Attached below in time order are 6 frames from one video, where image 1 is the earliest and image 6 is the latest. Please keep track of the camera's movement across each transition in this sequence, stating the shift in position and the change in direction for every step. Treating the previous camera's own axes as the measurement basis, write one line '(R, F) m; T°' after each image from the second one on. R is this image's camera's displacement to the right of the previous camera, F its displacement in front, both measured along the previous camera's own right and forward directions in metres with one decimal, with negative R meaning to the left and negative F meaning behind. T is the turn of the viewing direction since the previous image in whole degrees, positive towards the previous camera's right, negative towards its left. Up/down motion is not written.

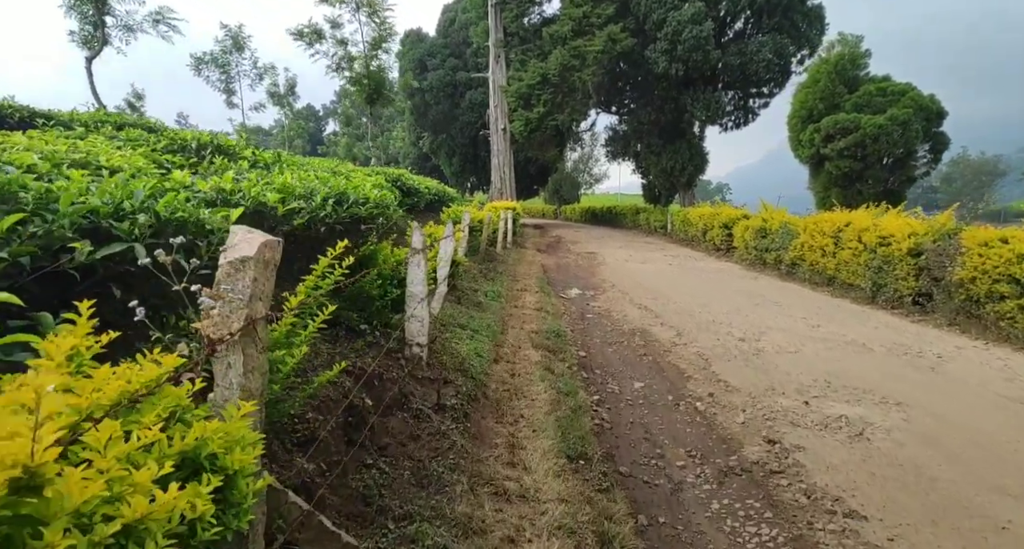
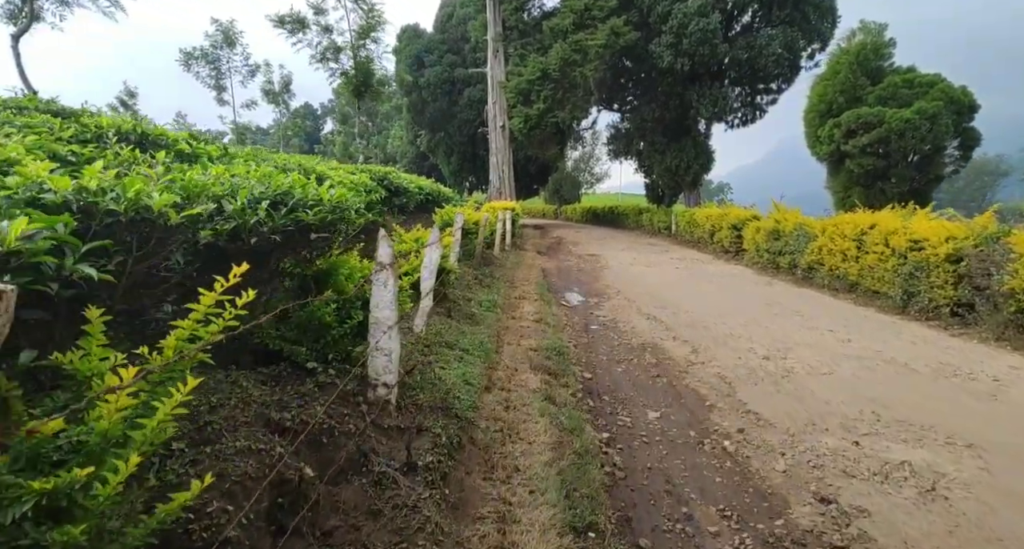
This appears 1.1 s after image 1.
(0.0, +0.8) m; 0°
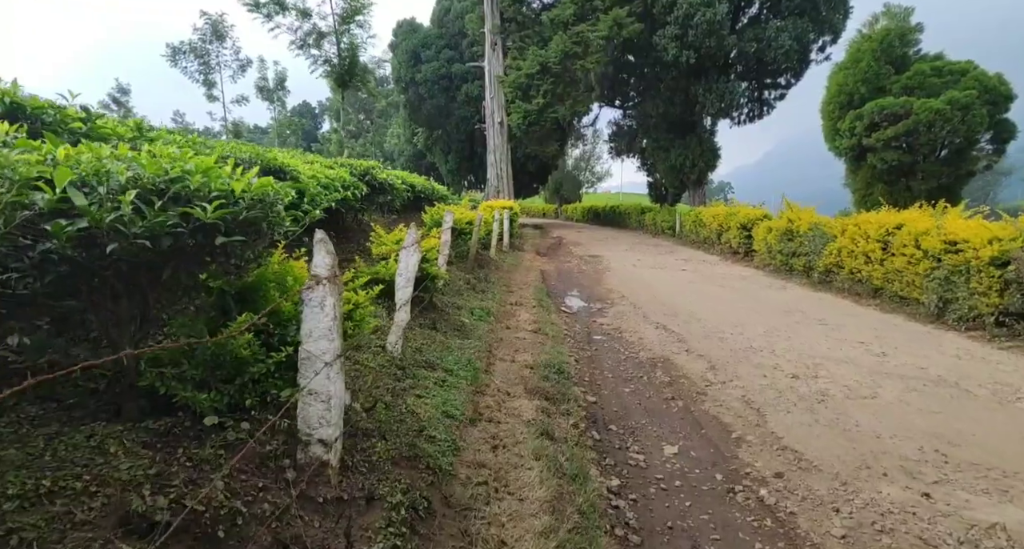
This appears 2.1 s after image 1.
(+0.1, +0.8) m; 0°
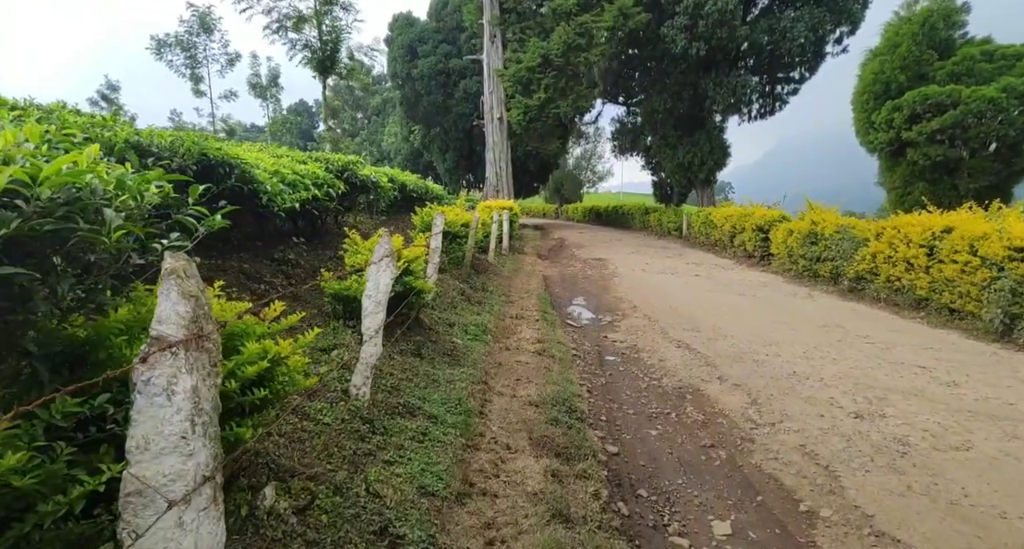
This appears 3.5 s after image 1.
(0.0, +1.1) m; 0°
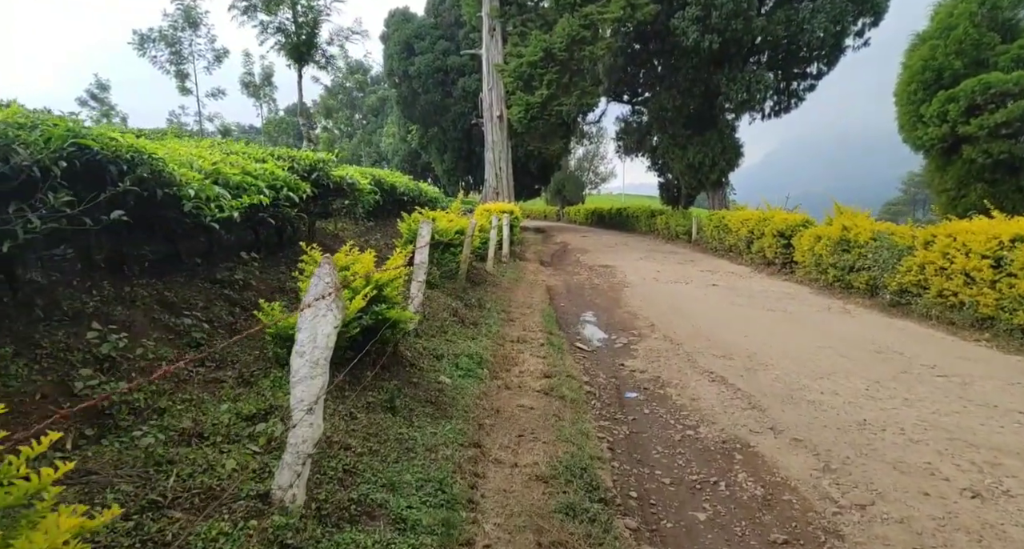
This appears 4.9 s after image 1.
(0.0, +1.2) m; 0°
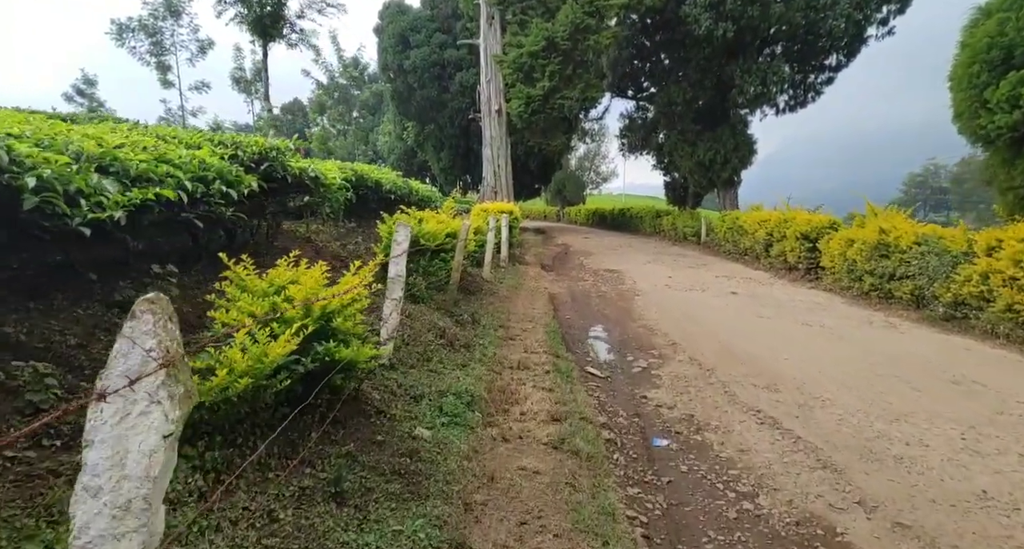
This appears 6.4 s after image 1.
(0.0, +1.2) m; 0°
